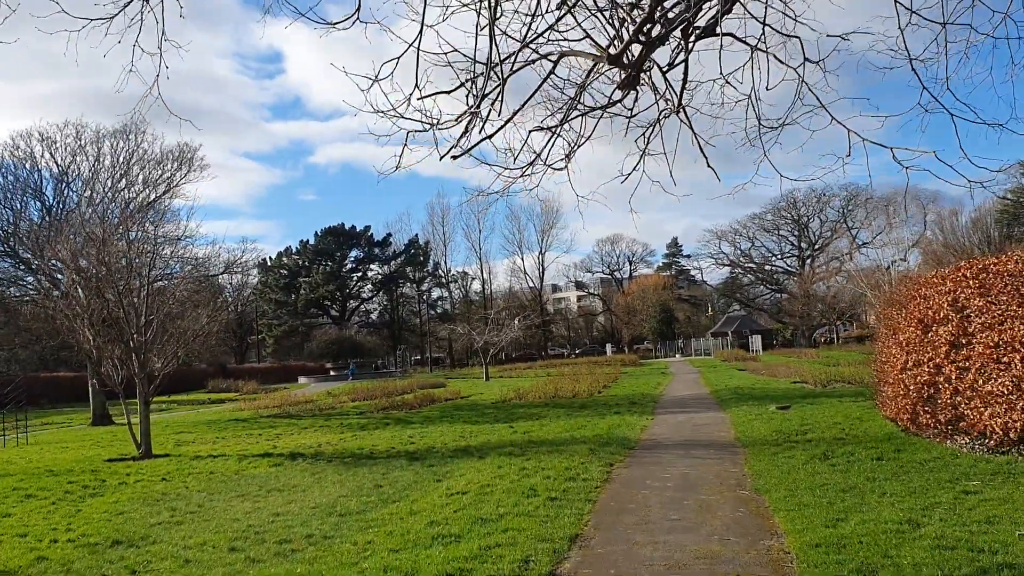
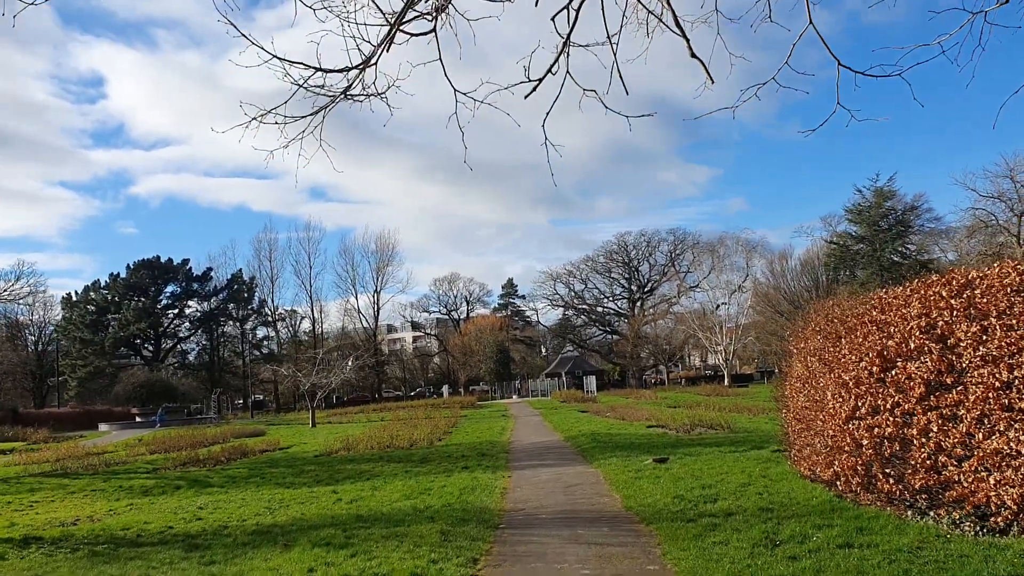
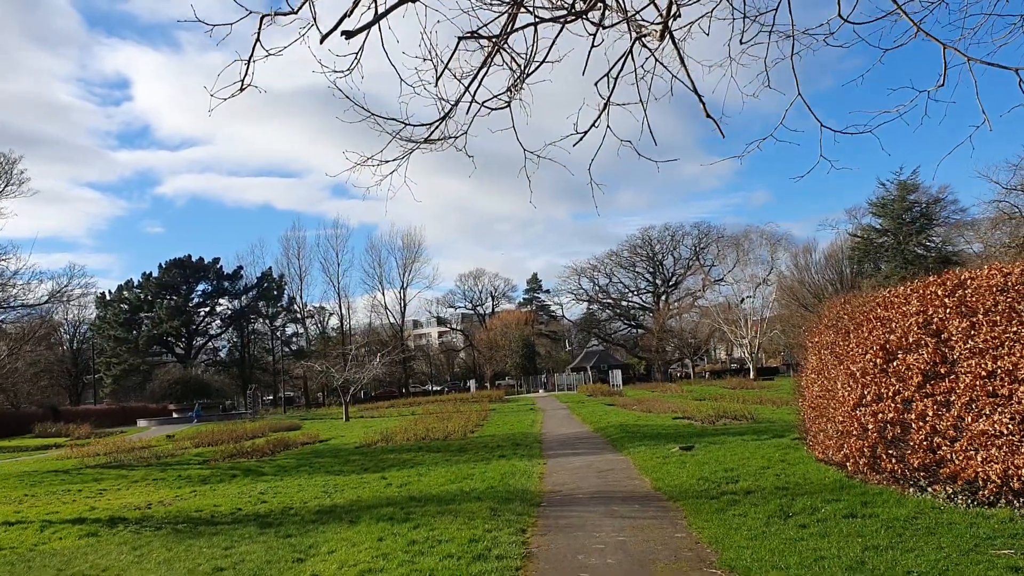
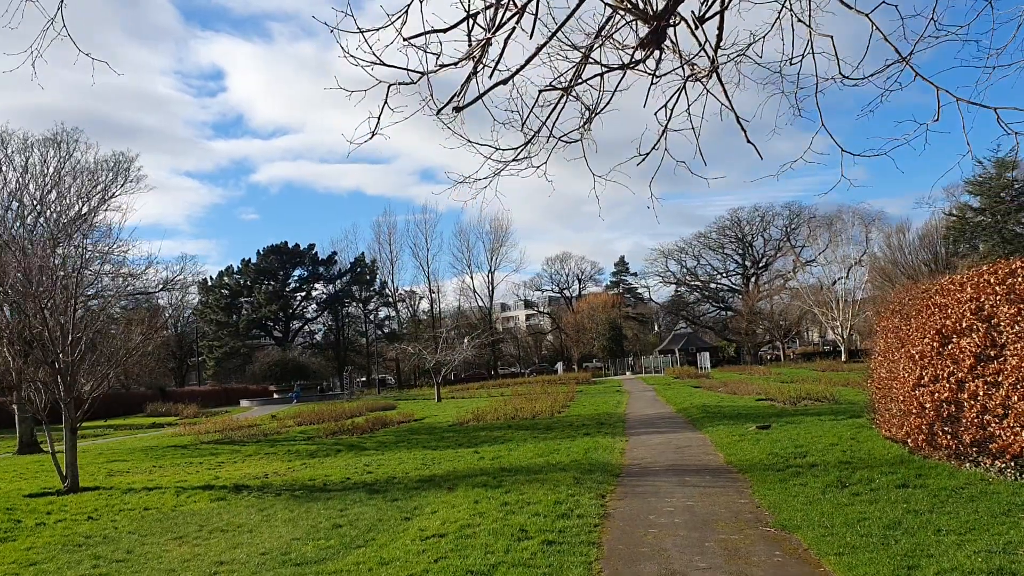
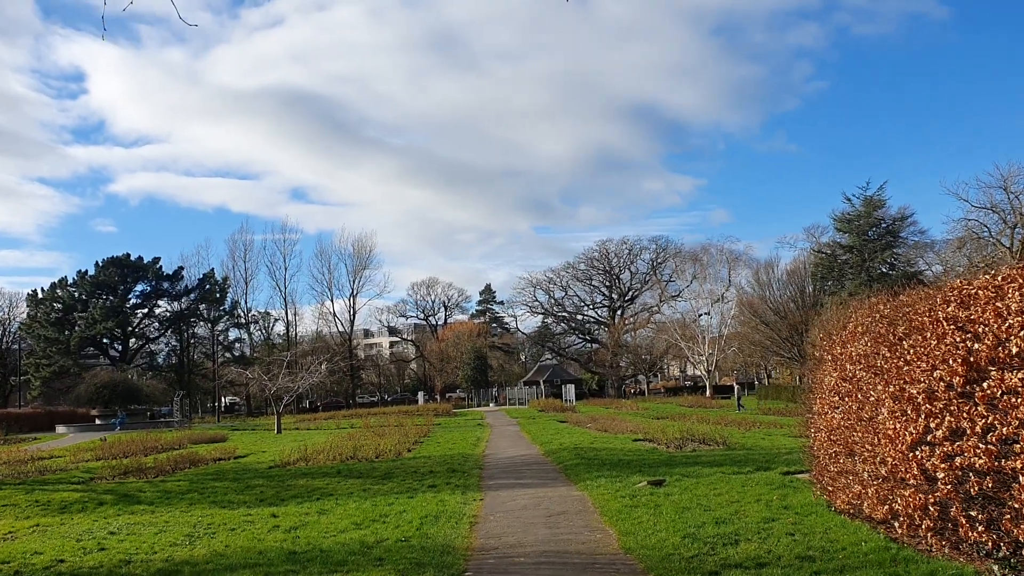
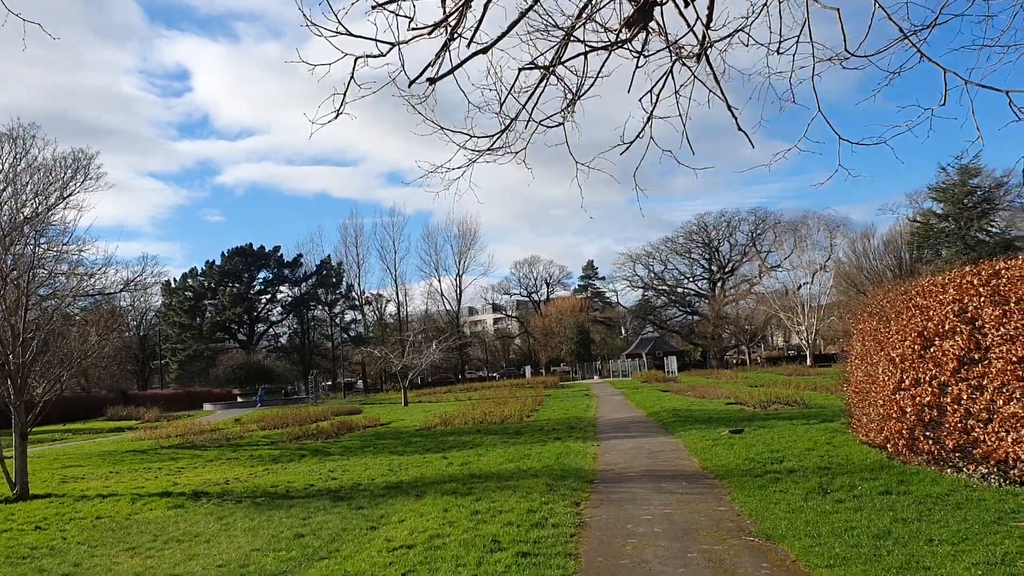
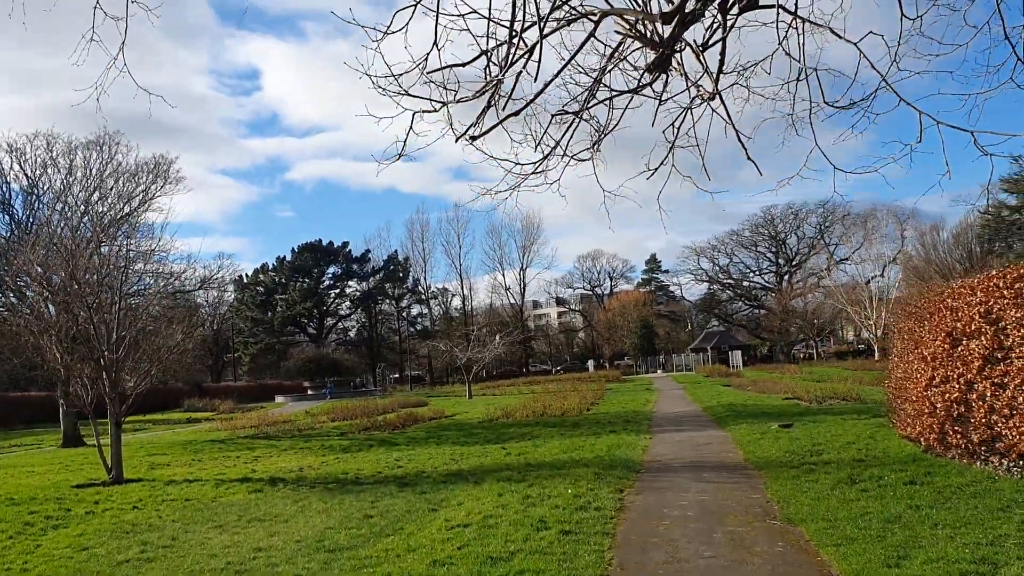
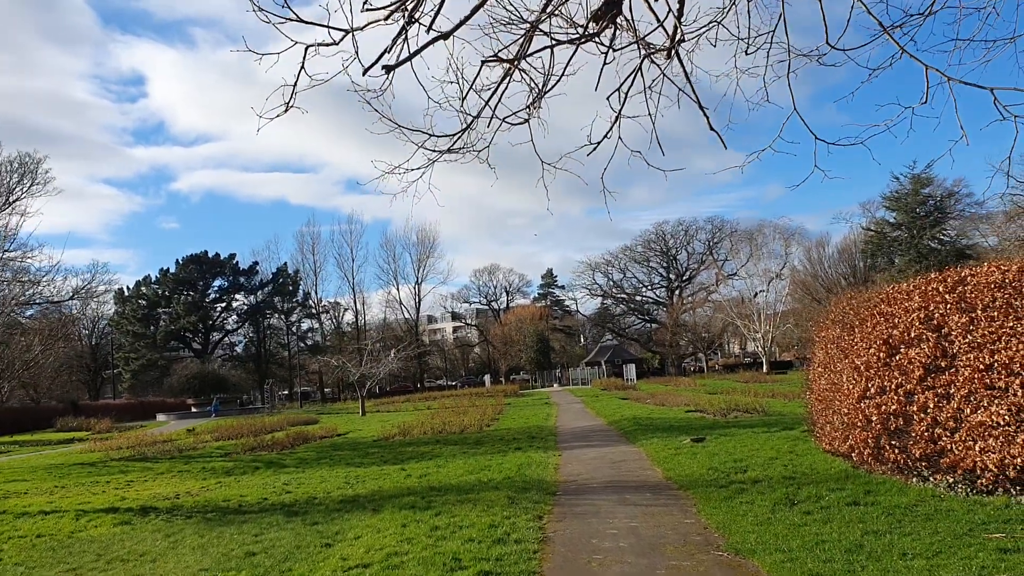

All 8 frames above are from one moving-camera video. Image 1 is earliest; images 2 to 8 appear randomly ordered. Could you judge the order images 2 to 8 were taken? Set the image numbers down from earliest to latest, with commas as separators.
7, 4, 6, 8, 3, 2, 5
